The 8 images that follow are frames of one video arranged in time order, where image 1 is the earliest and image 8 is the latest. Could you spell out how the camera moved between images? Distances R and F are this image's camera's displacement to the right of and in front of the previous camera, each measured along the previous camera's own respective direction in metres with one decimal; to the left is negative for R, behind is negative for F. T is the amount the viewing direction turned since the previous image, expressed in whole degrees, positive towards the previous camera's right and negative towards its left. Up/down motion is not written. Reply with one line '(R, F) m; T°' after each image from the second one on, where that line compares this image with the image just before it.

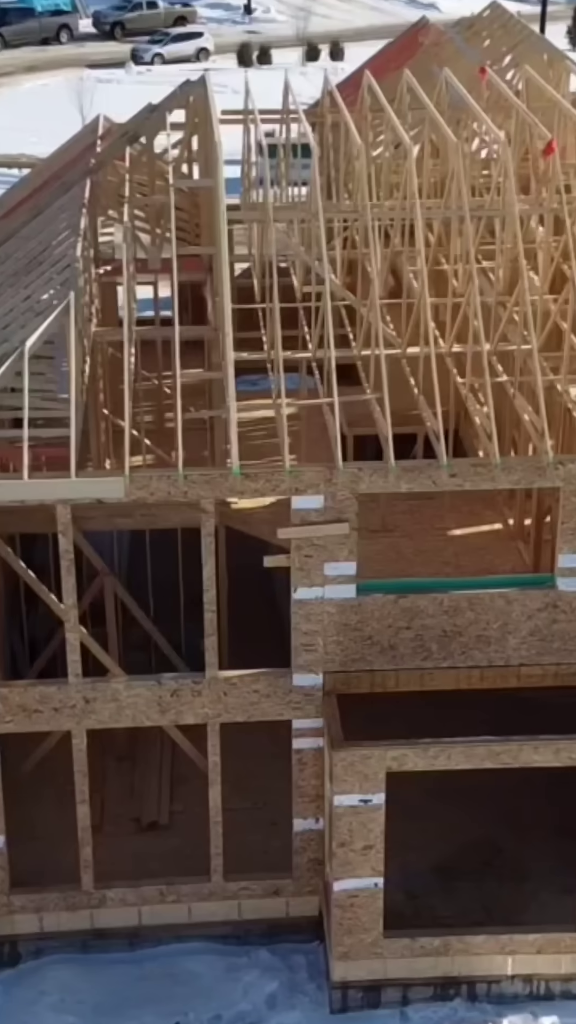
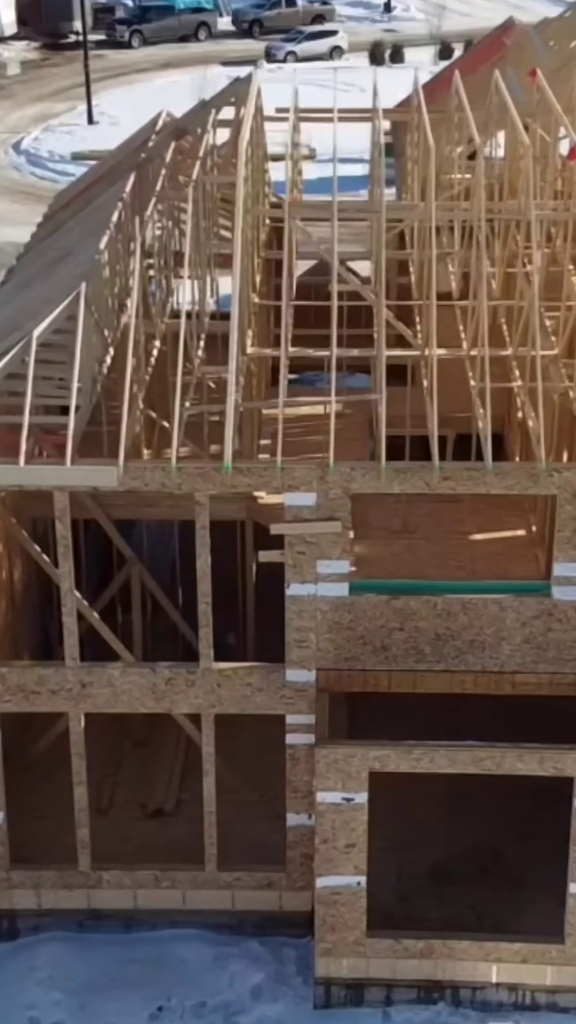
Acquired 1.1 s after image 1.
(+1.5, -0.1) m; -5°
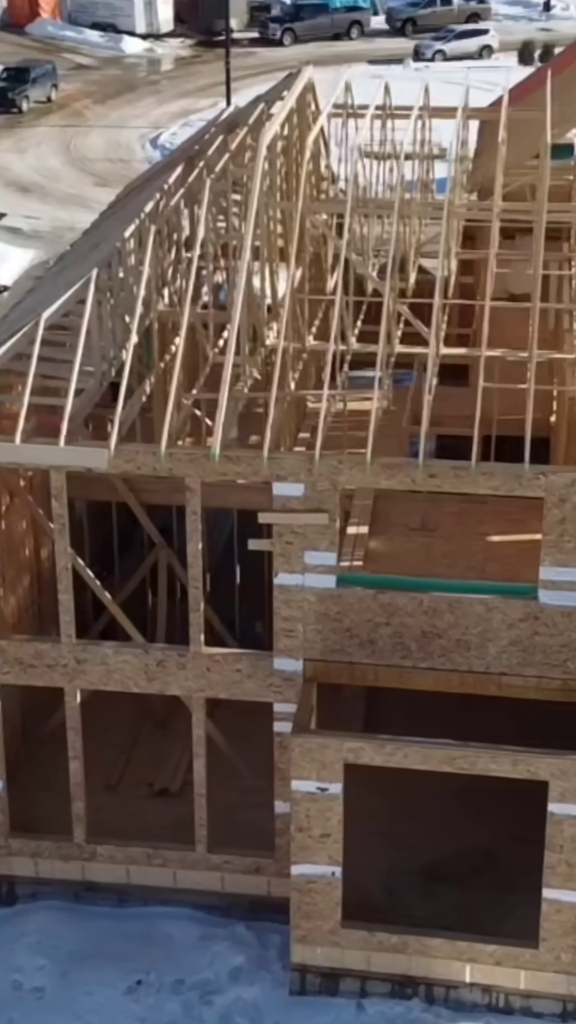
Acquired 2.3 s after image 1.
(+1.7, -0.1) m; -6°
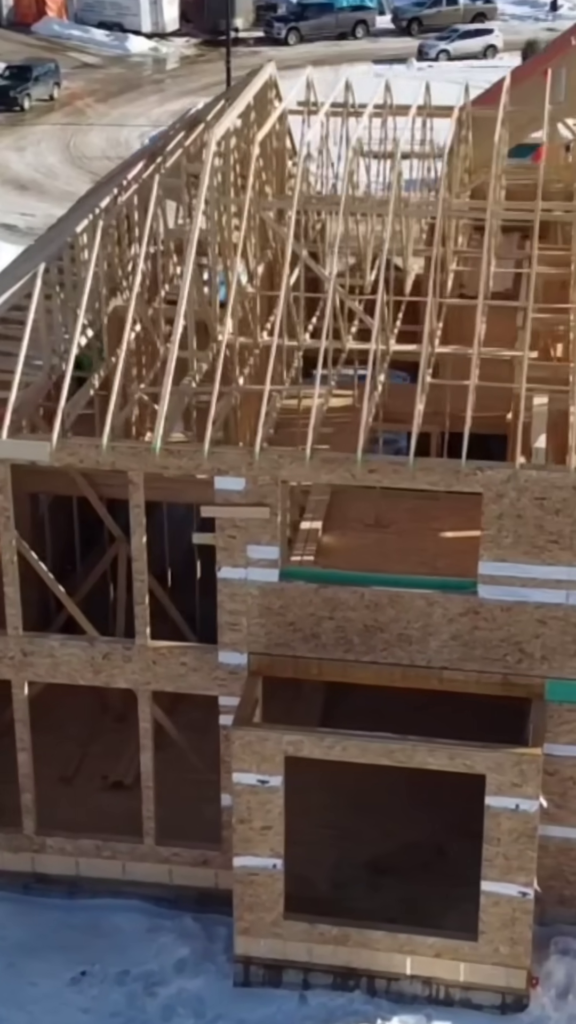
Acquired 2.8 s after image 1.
(+0.7, -0.1) m; -1°
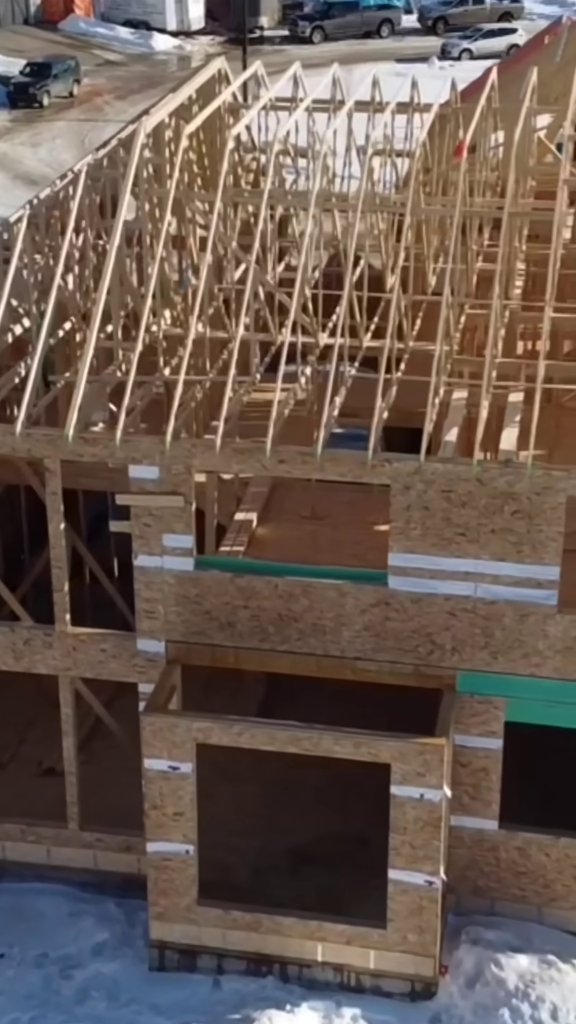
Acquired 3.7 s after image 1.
(+1.3, -0.2) m; -2°
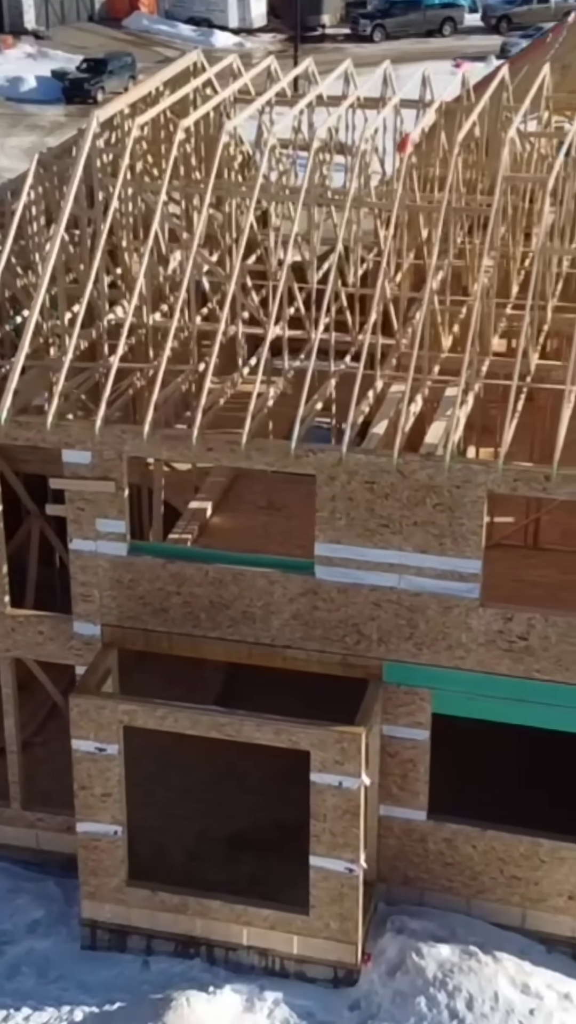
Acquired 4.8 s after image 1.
(+1.5, -0.2) m; -3°
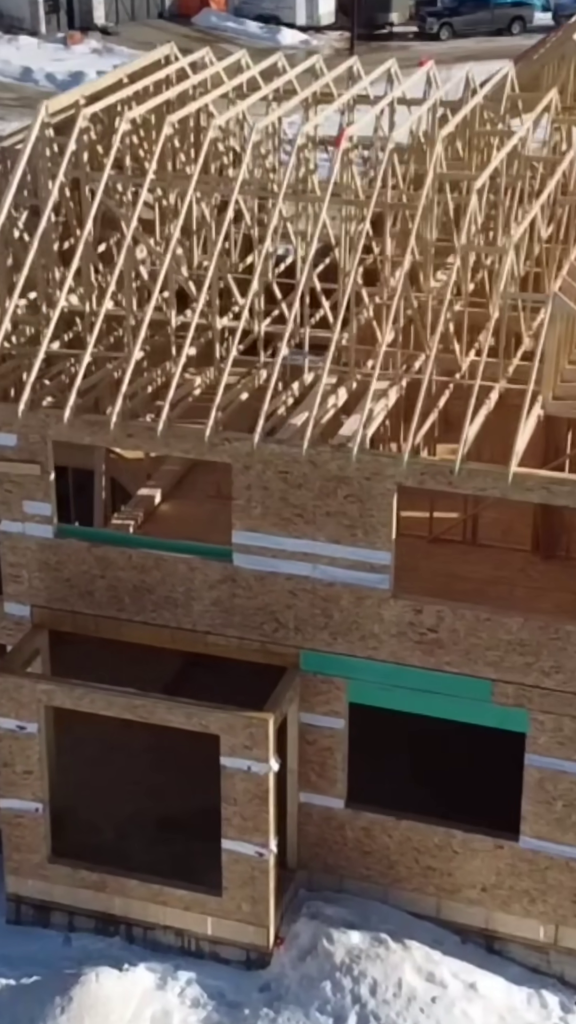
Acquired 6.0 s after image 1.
(+1.7, -0.2) m; -3°
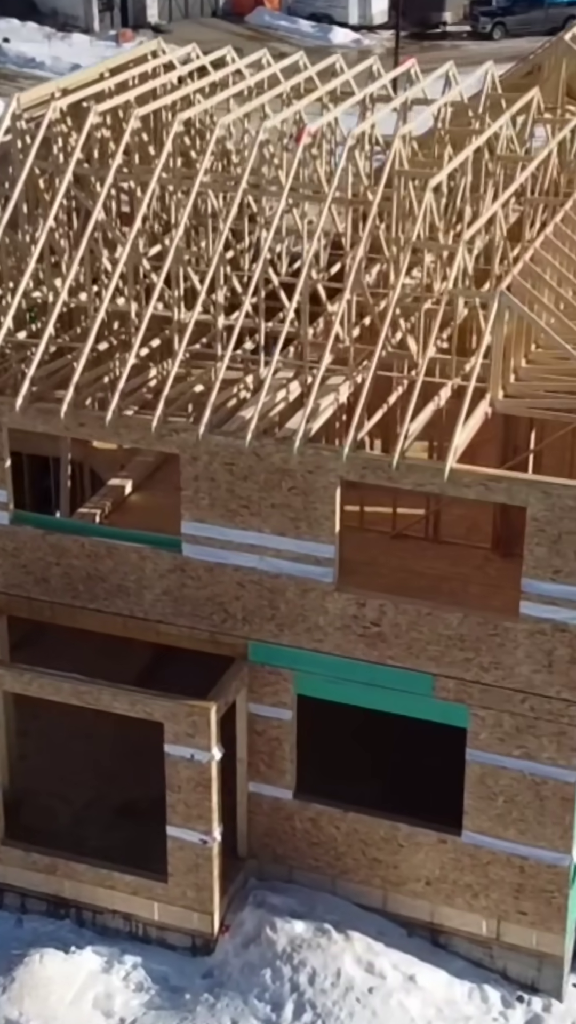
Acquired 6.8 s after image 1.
(+1.2, -0.1) m; -2°
